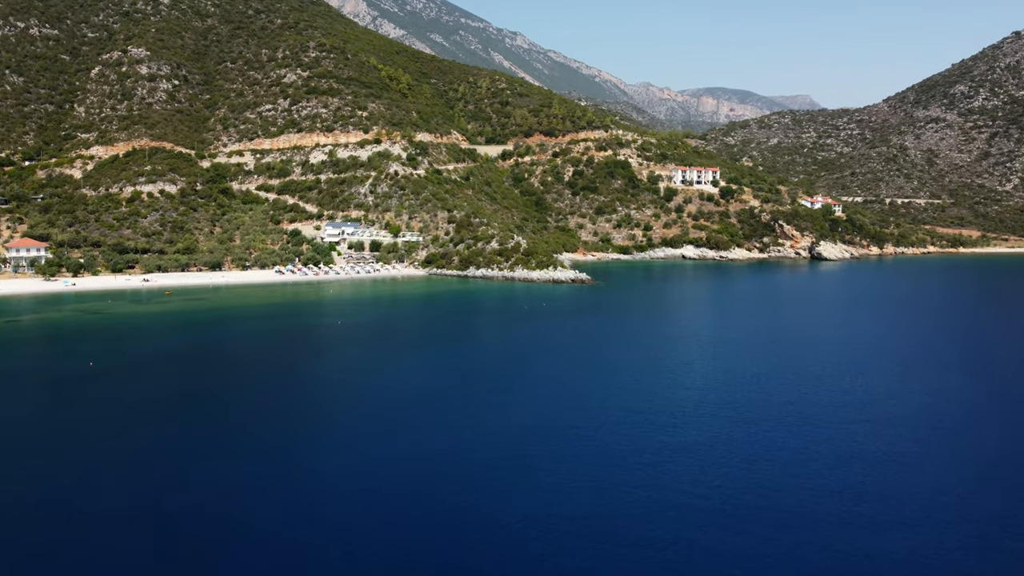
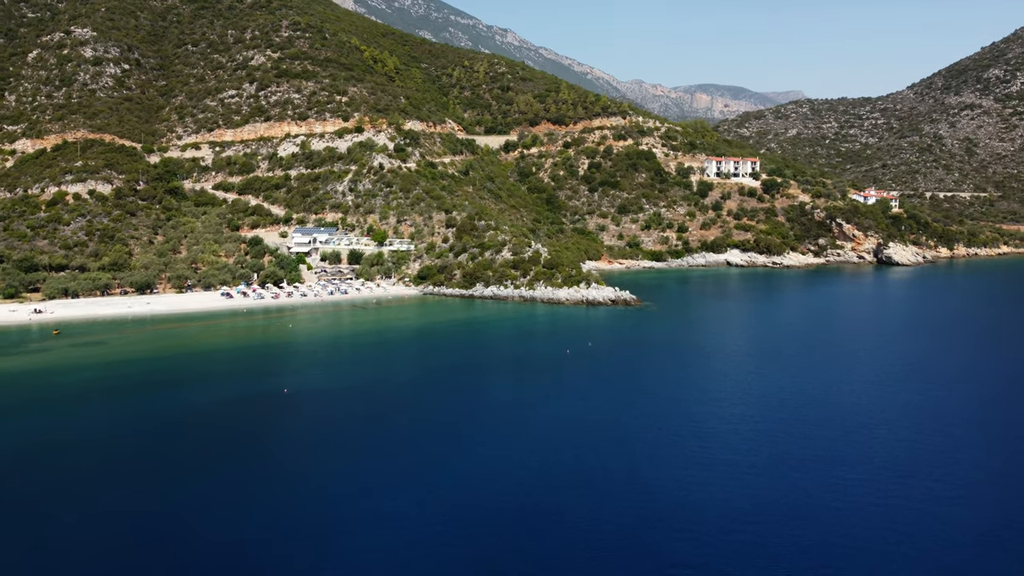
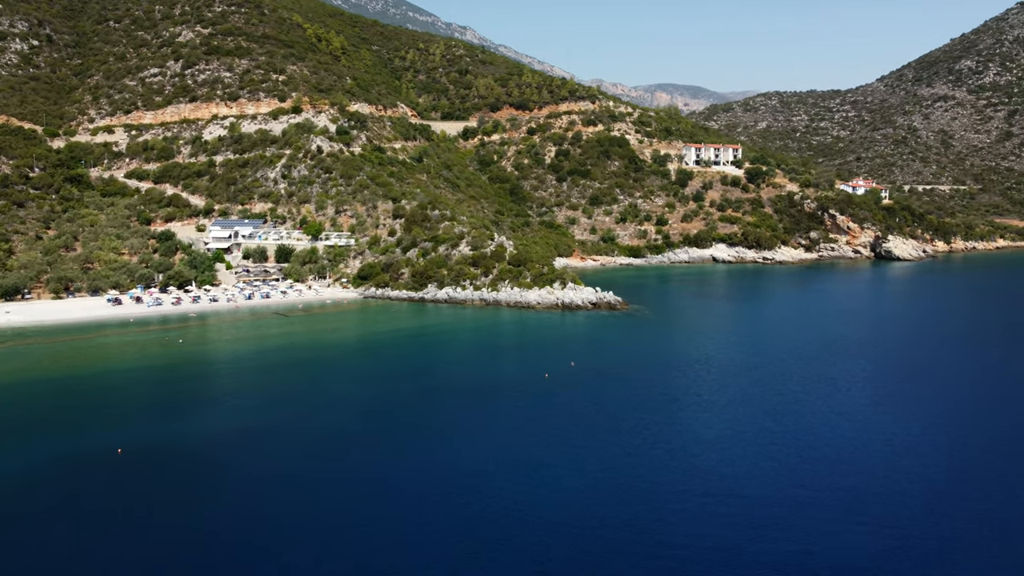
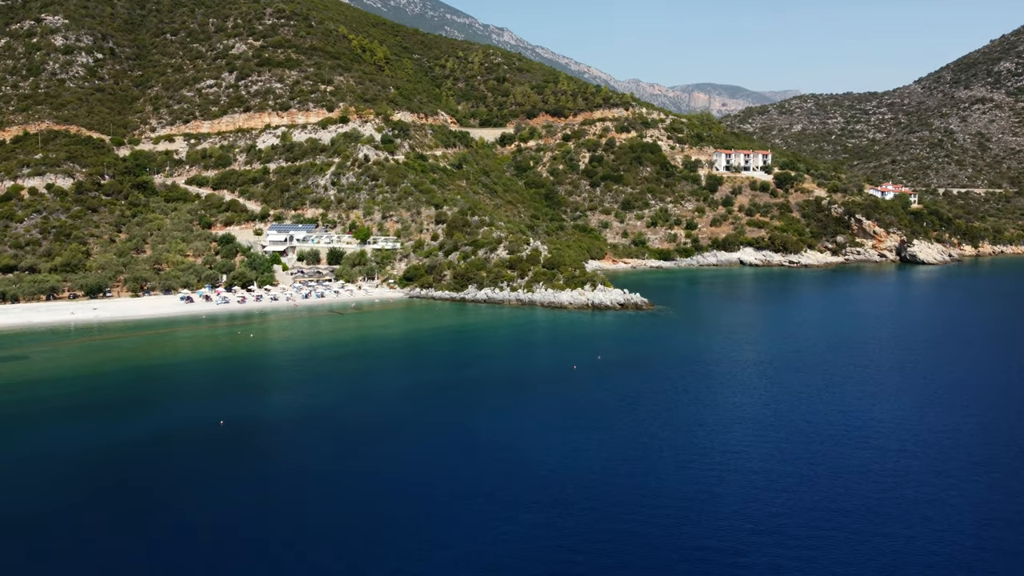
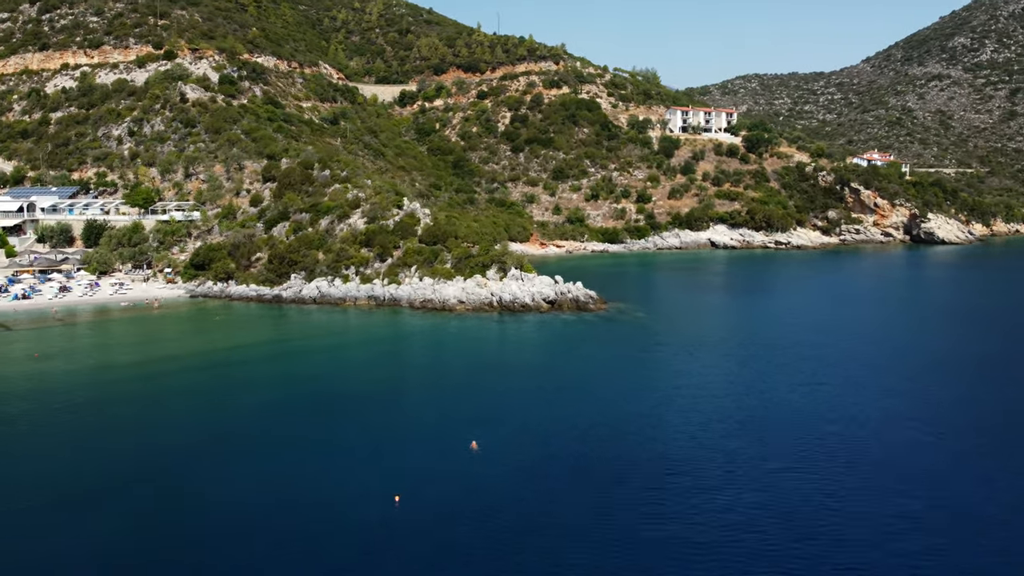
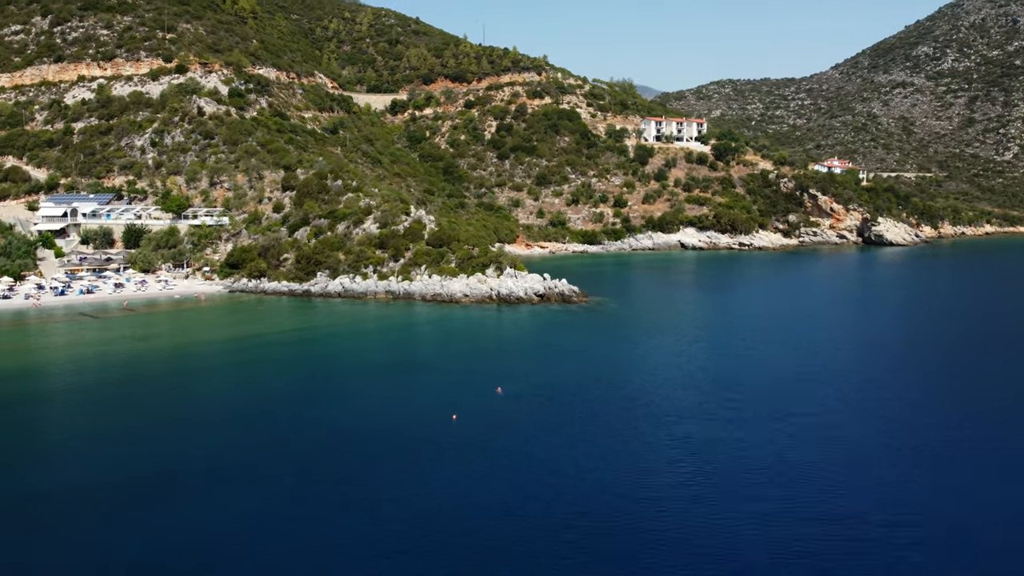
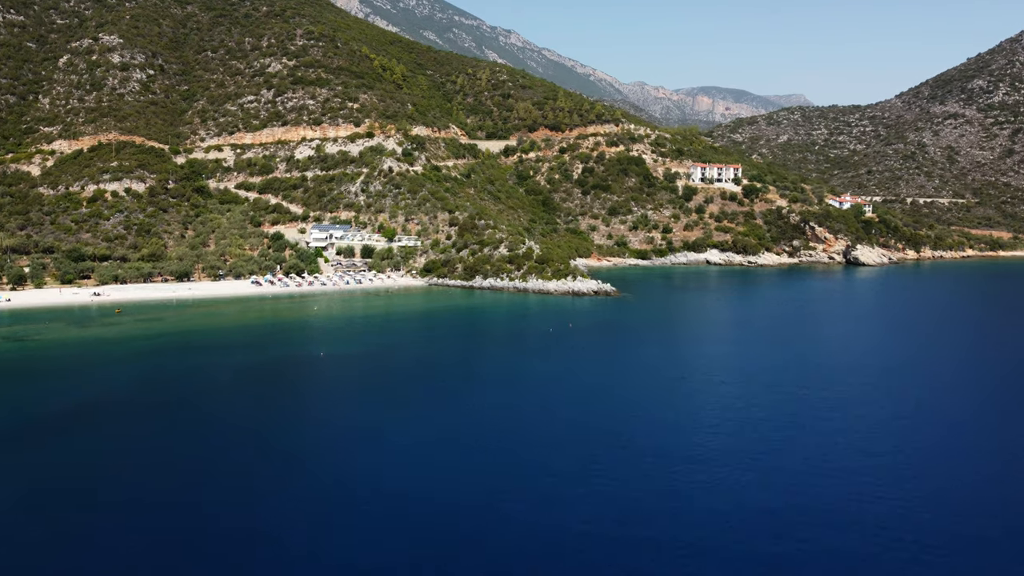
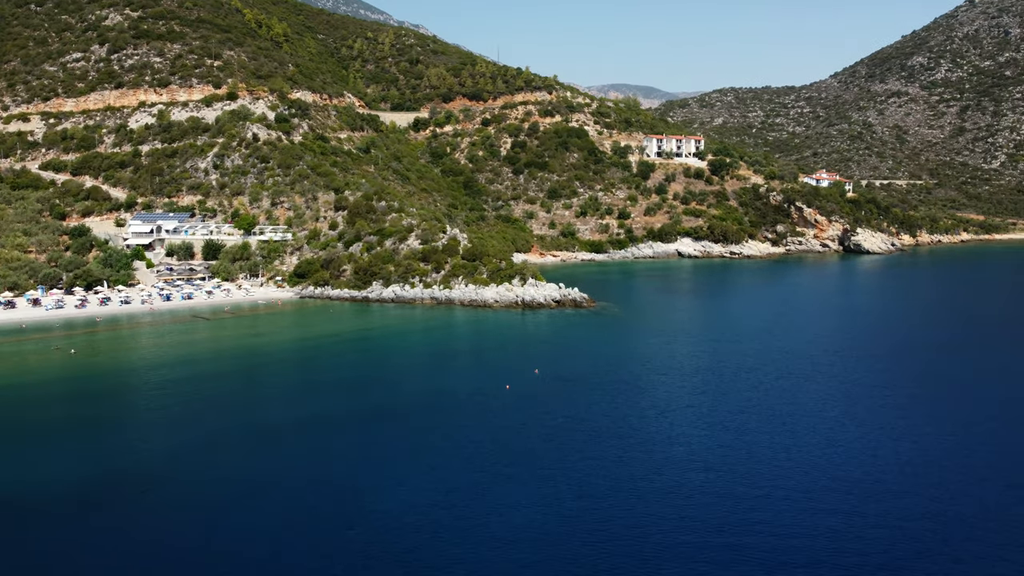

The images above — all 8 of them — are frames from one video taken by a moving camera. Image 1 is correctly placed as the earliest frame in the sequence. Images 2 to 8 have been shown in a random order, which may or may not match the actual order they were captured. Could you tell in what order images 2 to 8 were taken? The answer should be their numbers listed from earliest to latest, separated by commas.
7, 2, 4, 3, 8, 6, 5
